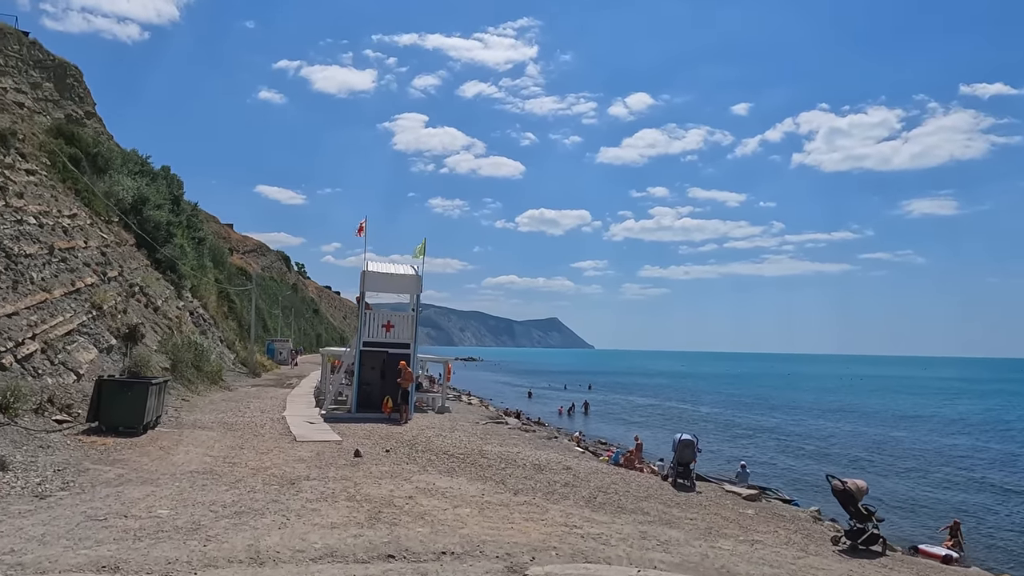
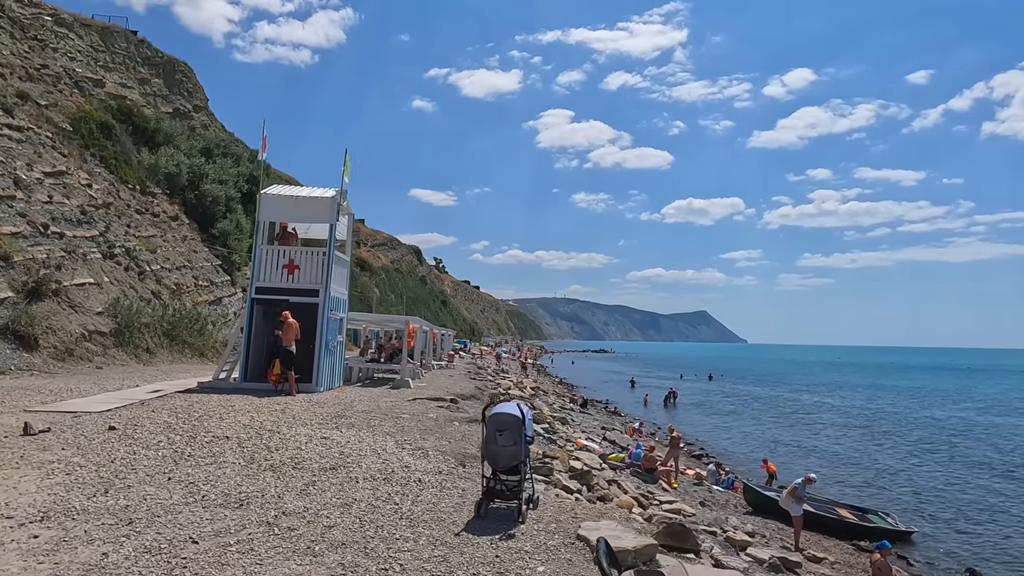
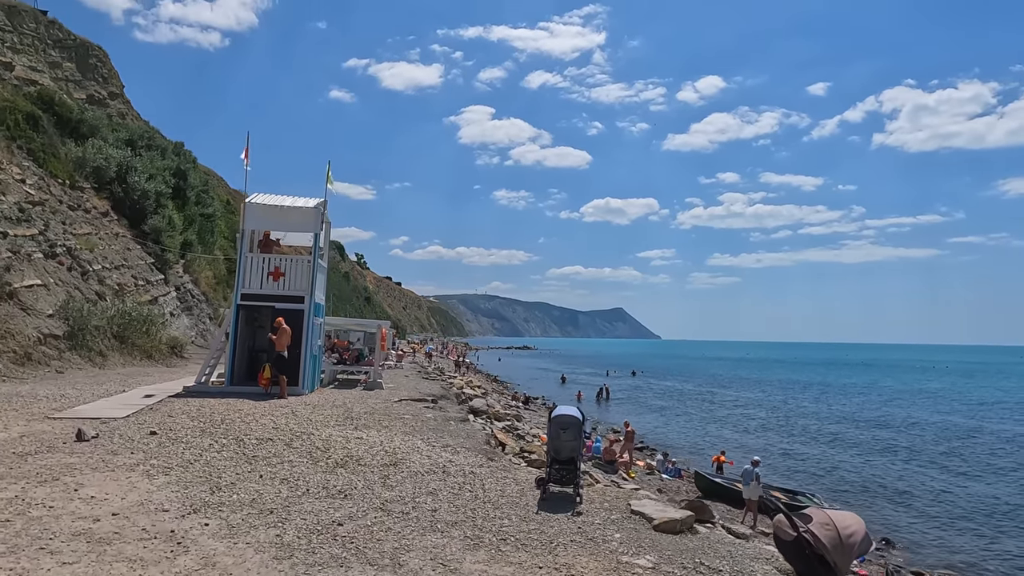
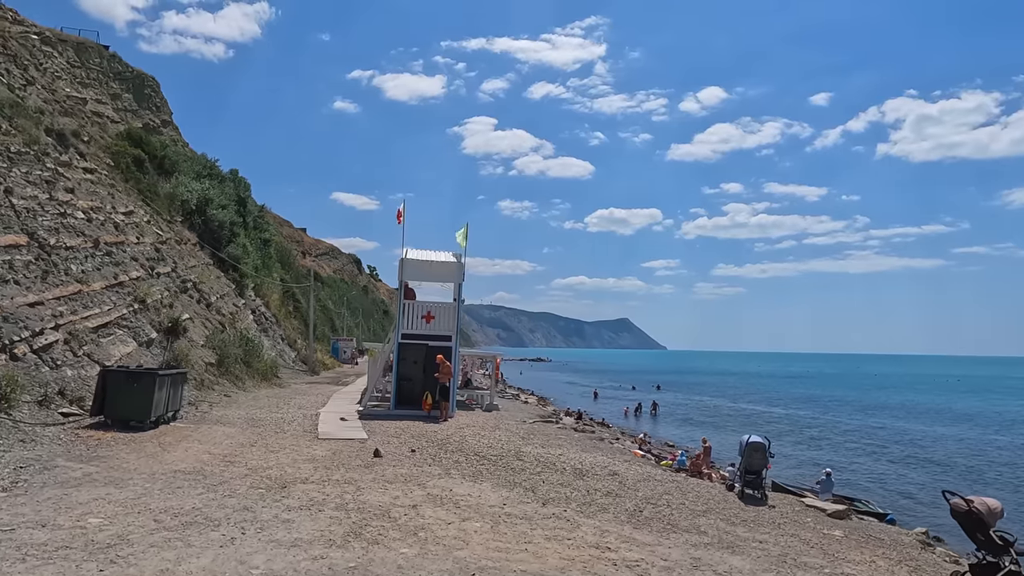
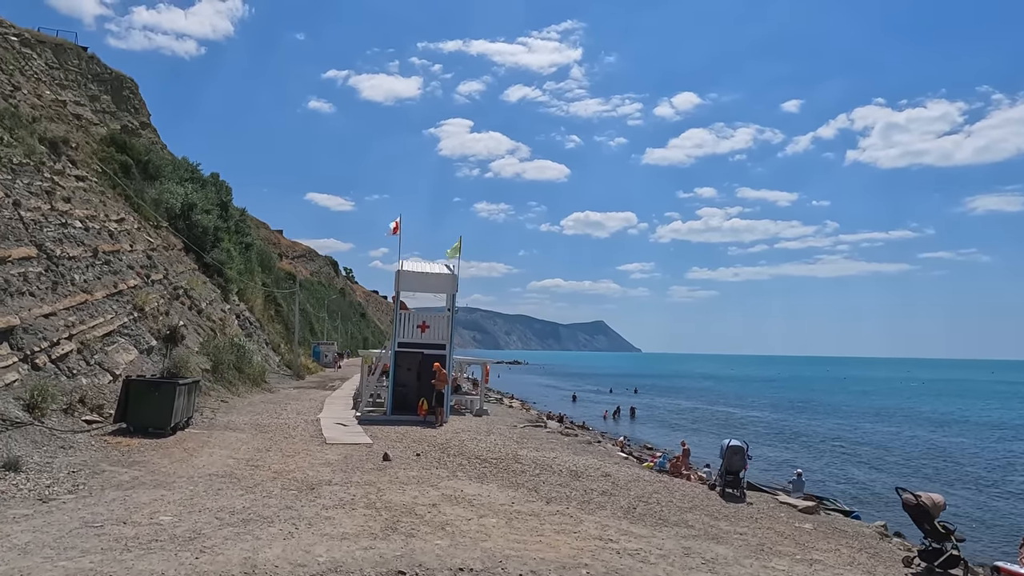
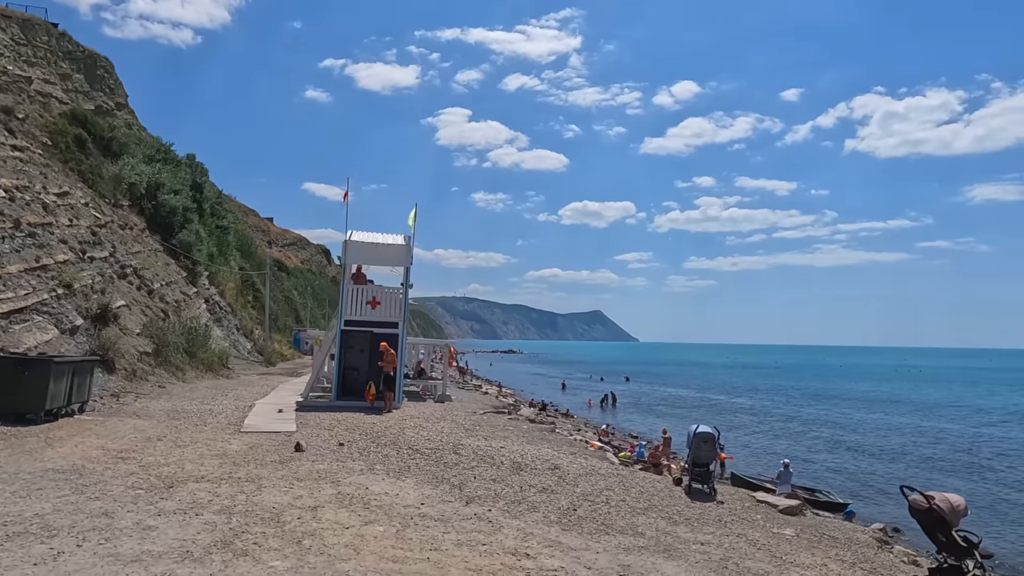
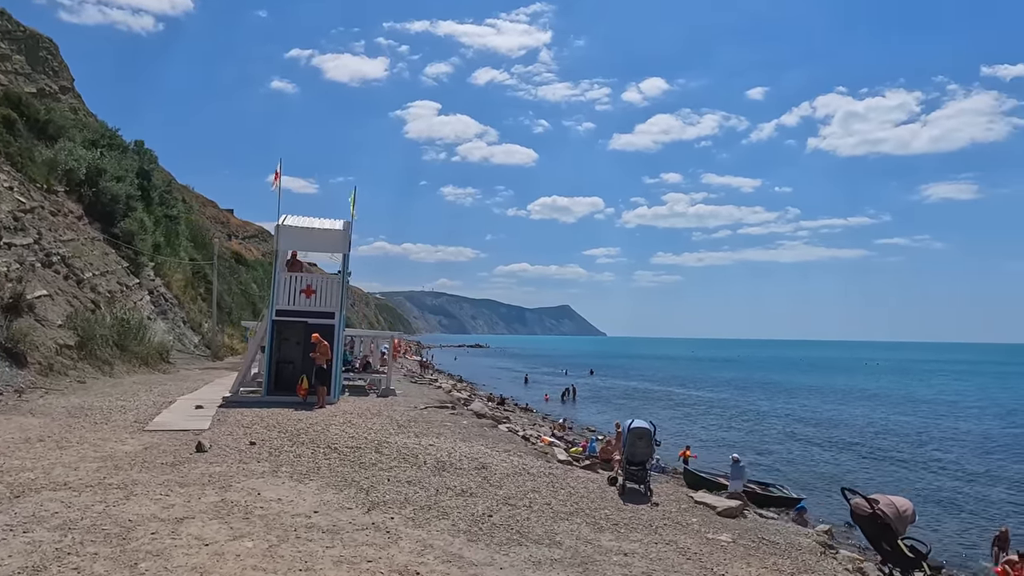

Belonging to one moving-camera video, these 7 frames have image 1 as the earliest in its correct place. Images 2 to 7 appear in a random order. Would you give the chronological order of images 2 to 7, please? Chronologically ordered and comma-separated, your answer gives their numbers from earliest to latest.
5, 4, 6, 7, 3, 2
